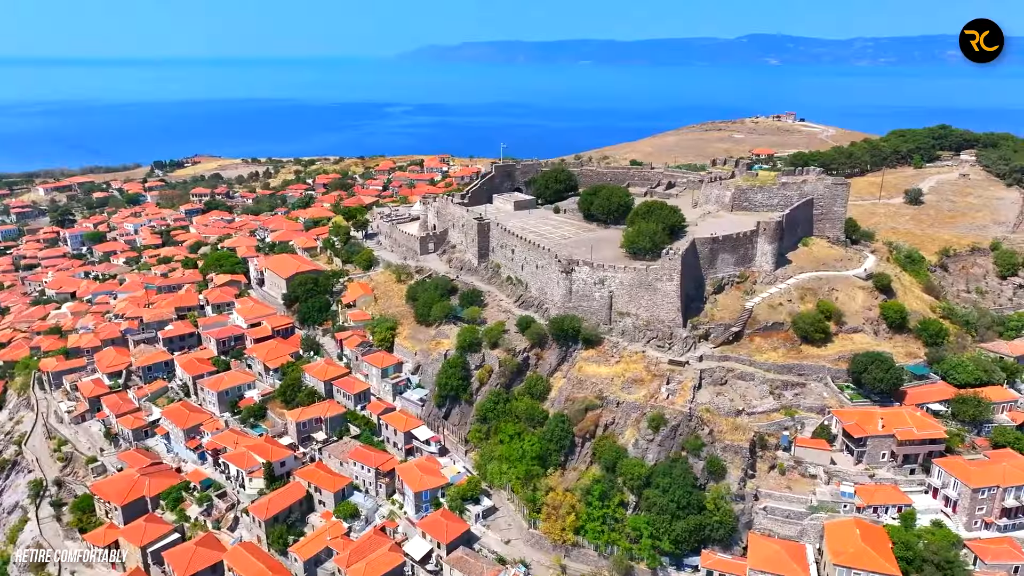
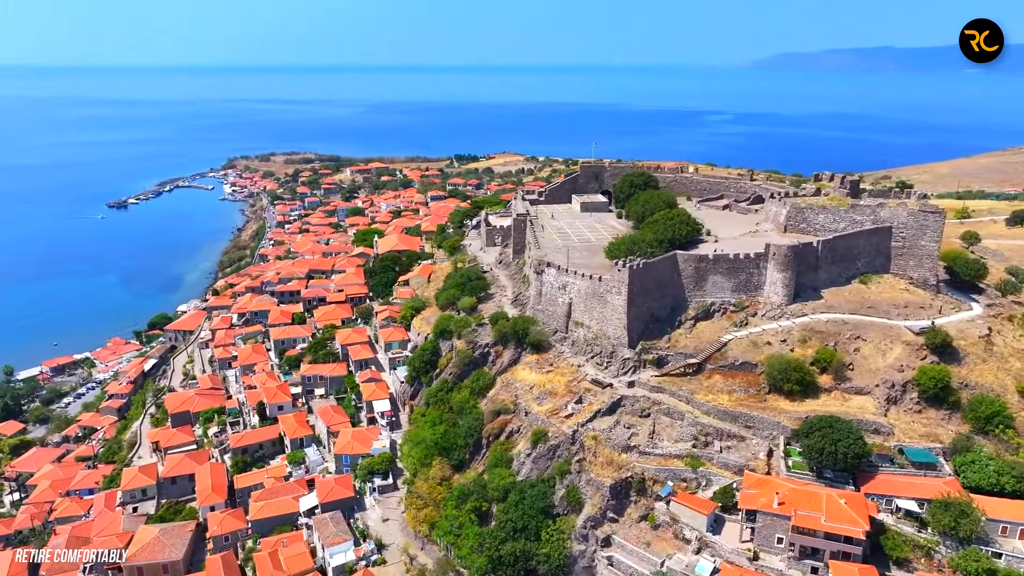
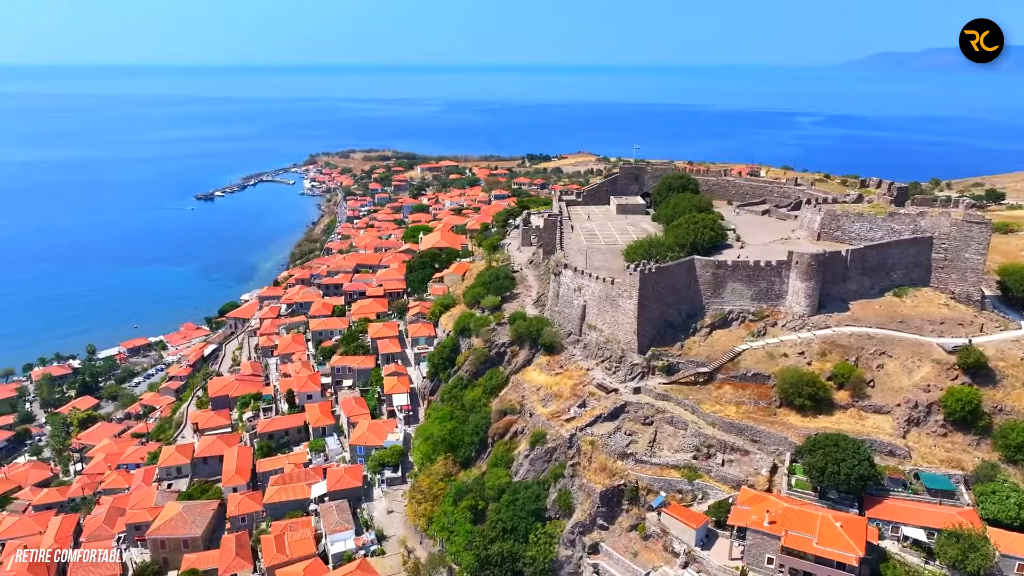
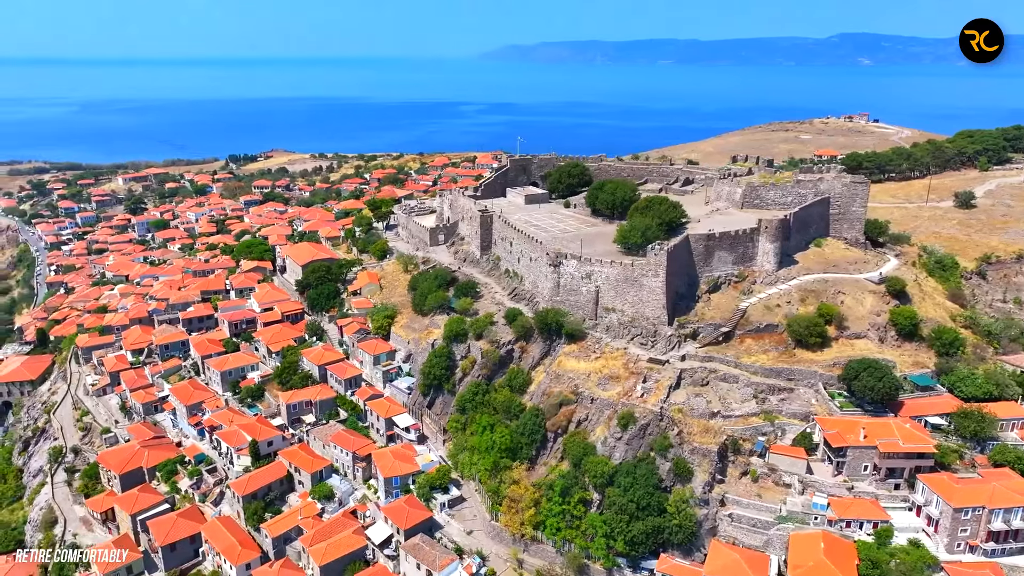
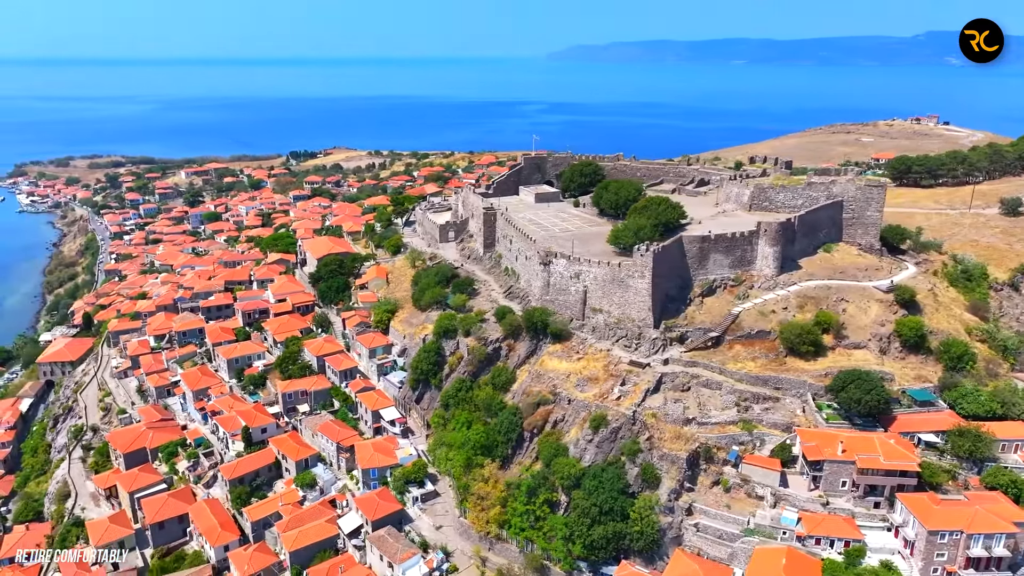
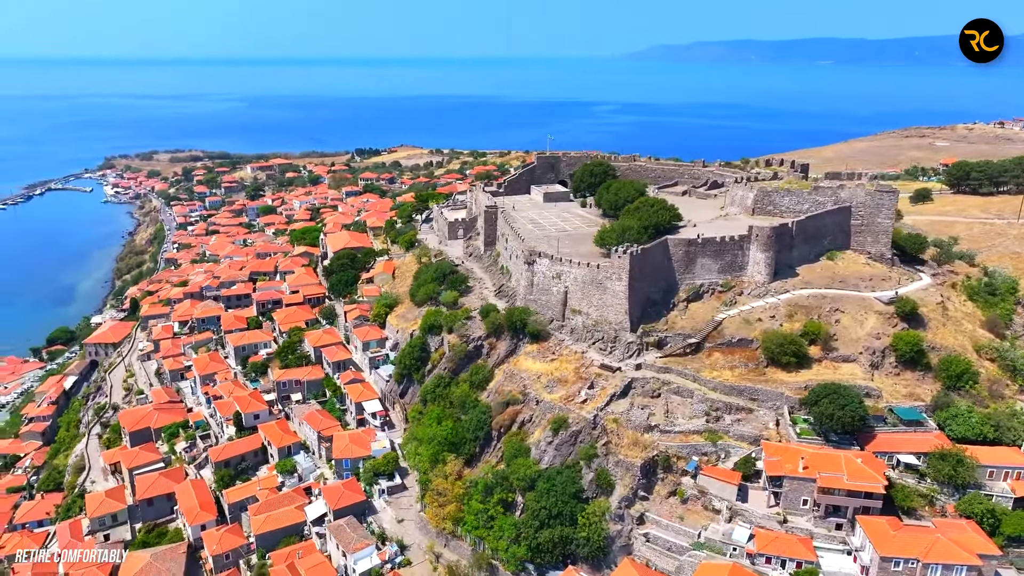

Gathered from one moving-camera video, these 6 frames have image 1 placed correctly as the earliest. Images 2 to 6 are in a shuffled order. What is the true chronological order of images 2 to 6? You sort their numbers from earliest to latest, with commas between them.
4, 5, 6, 2, 3
